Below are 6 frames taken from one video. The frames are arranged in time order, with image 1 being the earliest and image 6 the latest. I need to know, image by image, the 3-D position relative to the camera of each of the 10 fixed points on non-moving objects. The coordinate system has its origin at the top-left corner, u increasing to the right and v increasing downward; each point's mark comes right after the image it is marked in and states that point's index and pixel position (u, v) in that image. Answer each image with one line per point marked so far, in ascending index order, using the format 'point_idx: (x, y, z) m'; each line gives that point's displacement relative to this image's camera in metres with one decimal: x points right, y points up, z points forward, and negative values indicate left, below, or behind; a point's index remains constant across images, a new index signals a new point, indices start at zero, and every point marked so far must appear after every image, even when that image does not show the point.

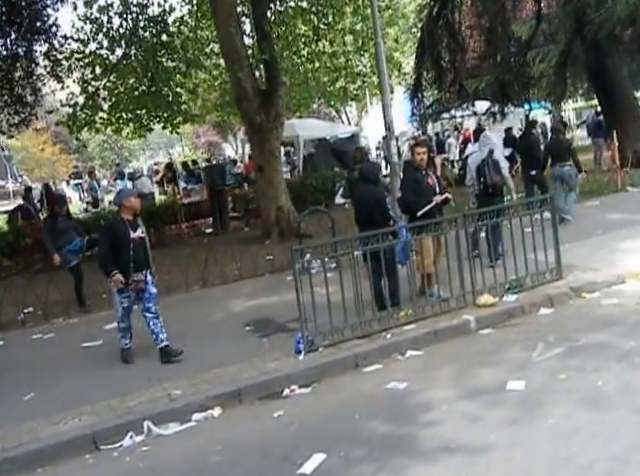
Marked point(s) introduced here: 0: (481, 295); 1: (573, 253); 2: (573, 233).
0: (+1.6, -0.6, +7.7) m
1: (+3.3, -0.2, +9.7) m
2: (+3.9, +0.1, +11.5) m
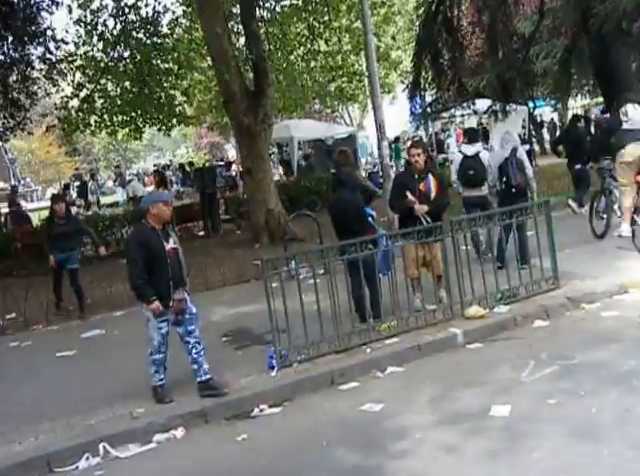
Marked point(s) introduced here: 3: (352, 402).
0: (+1.4, -0.7, +7.2) m
1: (+3.1, -0.3, +9.2) m
2: (+3.7, +0.1, +11.0) m
3: (+0.2, -1.2, +5.7) m
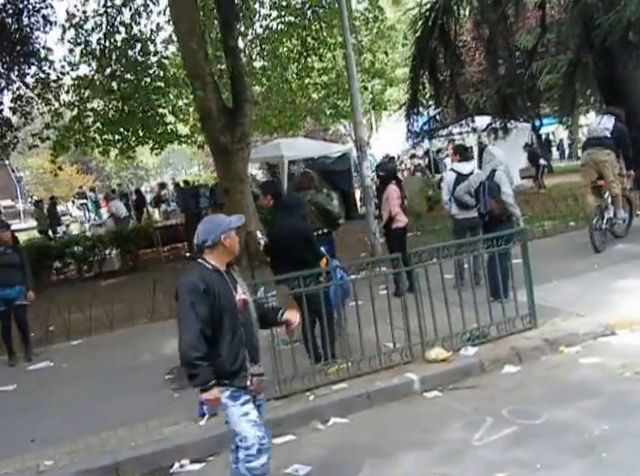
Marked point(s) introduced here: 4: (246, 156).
0: (+0.9, -0.9, +6.5) m
1: (+2.6, -0.6, +8.5) m
2: (+3.4, -0.3, +10.3) m
3: (-0.3, -1.5, +4.9) m
4: (-1.3, +1.5, +13.8) m
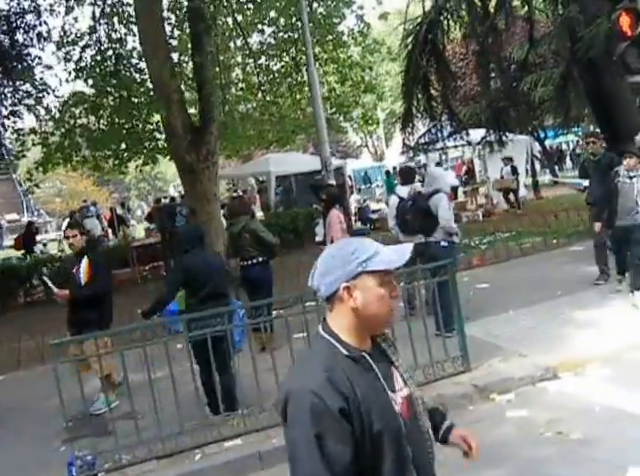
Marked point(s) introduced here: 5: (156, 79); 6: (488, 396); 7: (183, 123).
0: (+0.2, -1.2, +5.8) m
1: (+2.0, -0.9, +7.7) m
2: (+2.7, -0.6, +9.5) m
3: (-1.0, -1.7, +4.3) m
4: (-1.8, +1.1, +13.2) m
5: (-2.7, +2.6, +12.4) m
6: (+1.3, -1.2, +5.9) m
7: (-2.3, +1.9, +12.8) m
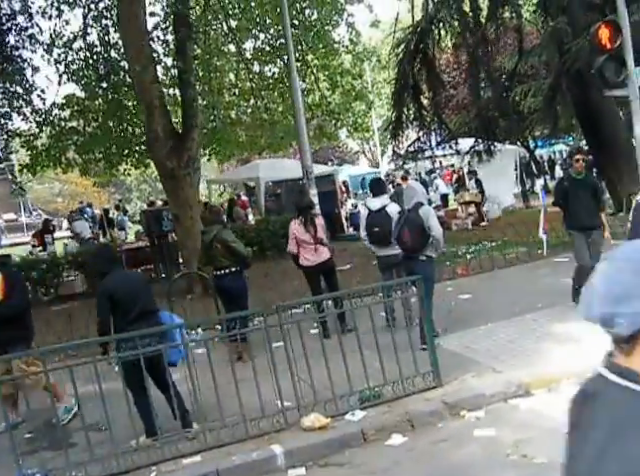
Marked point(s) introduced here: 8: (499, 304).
0: (-0.1, -1.3, +5.7) m
1: (+1.7, -1.0, +7.6) m
2: (+2.5, -0.8, +9.4) m
3: (-1.3, -1.8, +4.2) m
4: (-2.1, +1.0, +13.1) m
5: (-2.9, +2.5, +12.3) m
6: (+1.0, -1.3, +5.7) m
7: (-2.6, +1.8, +12.6) m
8: (+2.1, -0.8, +9.1) m
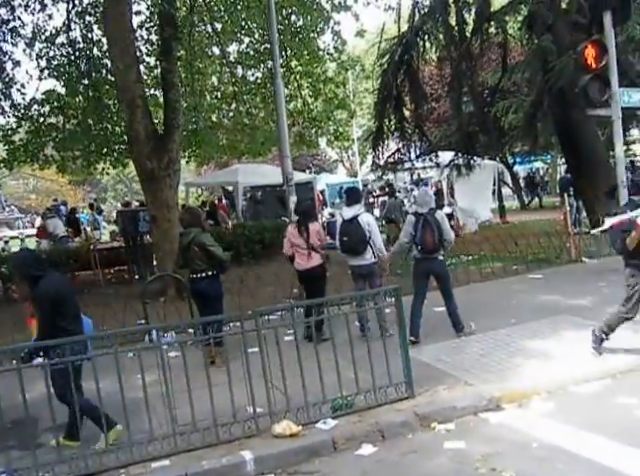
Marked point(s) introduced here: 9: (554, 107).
0: (-0.3, -1.3, +5.7) m
1: (+1.4, -1.1, +7.7) m
2: (+2.1, -1.0, +9.5) m
3: (-1.5, -1.8, +4.1) m
4: (-2.5, +0.9, +13.0) m
5: (-3.2, +2.5, +12.2) m
6: (+0.8, -1.4, +5.7) m
7: (-2.9, +1.8, +12.6) m
8: (+1.8, -1.0, +9.2) m
9: (+4.1, +2.3, +13.4) m
